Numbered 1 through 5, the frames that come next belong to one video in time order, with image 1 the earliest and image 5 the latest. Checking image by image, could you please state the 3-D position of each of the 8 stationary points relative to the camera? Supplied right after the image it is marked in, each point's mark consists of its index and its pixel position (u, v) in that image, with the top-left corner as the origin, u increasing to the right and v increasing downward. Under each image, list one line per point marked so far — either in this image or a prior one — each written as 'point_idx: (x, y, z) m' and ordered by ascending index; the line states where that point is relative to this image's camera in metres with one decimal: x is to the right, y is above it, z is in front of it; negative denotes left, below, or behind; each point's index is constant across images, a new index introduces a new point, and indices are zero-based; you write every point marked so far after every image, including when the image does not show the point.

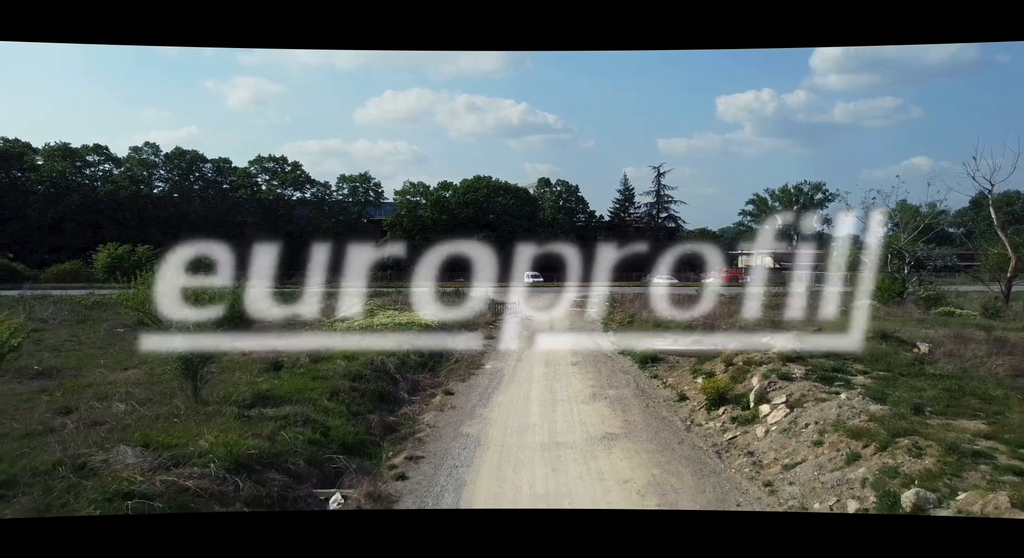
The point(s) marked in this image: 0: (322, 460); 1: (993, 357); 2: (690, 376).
0: (-2.6, -2.5, +11.5) m
1: (+10.5, -1.6, +18.2) m
2: (+3.9, -2.1, +18.1) m
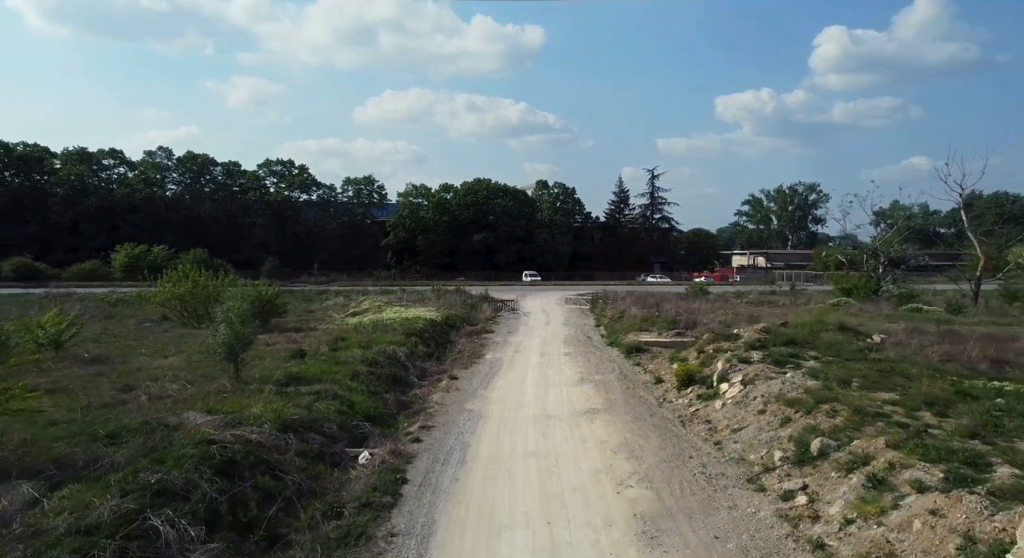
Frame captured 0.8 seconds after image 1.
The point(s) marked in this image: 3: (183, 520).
0: (-2.7, -2.4, +13.8) m
1: (+10.5, -1.6, +20.5) m
2: (+3.8, -2.0, +20.5) m
3: (-3.1, -2.2, +7.8) m
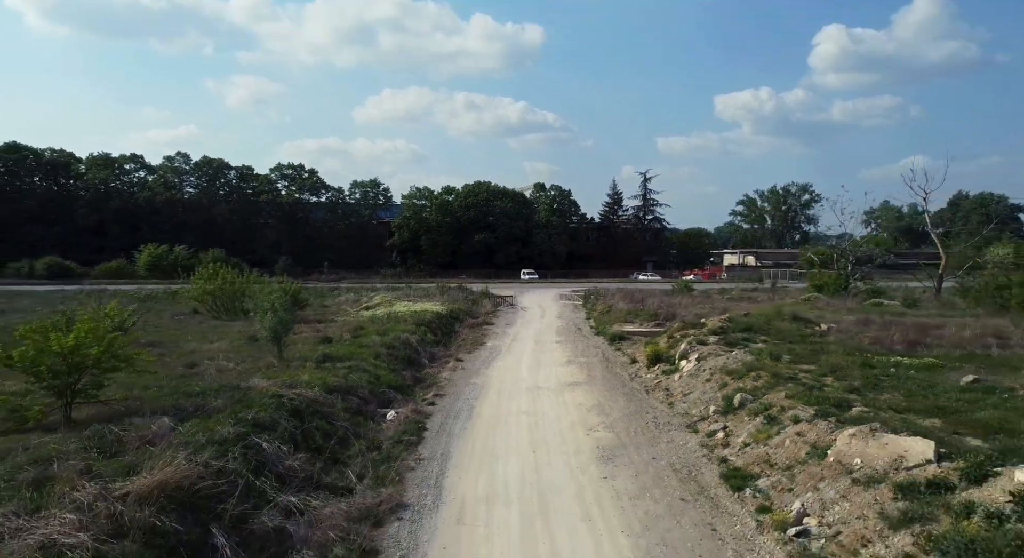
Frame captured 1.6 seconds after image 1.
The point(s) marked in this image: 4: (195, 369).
0: (-2.7, -2.3, +17.2) m
1: (+10.4, -1.5, +23.9) m
2: (+3.8, -1.9, +23.9) m
3: (-3.2, -2.1, +11.2) m
4: (-7.1, -1.8, +18.9) m
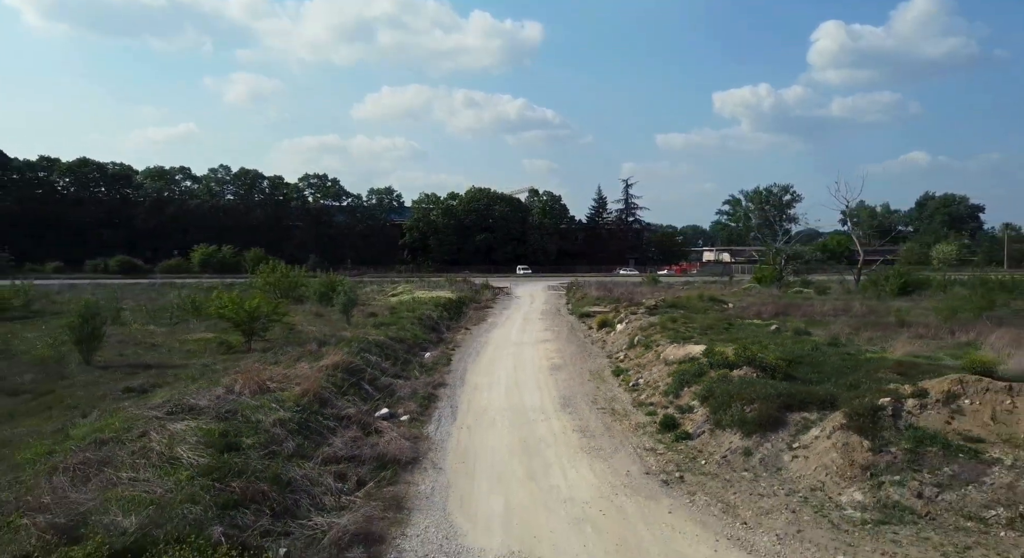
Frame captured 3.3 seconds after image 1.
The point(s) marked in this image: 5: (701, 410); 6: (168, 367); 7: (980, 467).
0: (-3.0, -2.0, +26.8) m
1: (+10.1, -1.1, +33.5) m
2: (+3.5, -1.6, +33.4) m
3: (-3.5, -1.9, +20.8) m
4: (-7.3, -1.5, +28.5) m
5: (+3.0, -2.1, +13.4) m
6: (-7.7, -1.9, +18.4) m
7: (+5.3, -2.0, +9.3) m
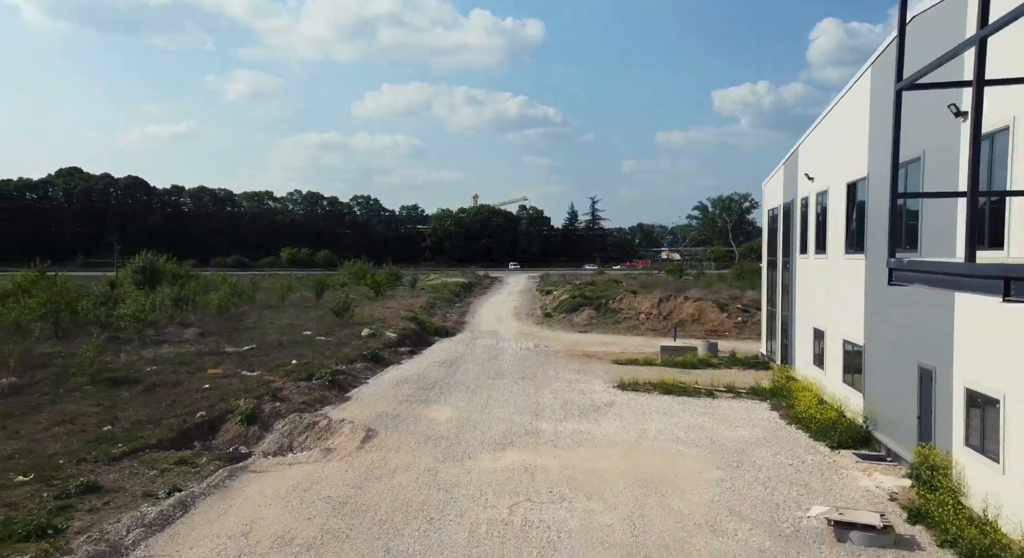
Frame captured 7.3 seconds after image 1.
0: (-3.8, -1.4, +52.6) m
1: (+9.3, -0.4, +59.2) m
2: (+2.7, -0.9, +59.2) m
3: (-4.3, -1.2, +46.6) m
4: (-8.2, -0.9, +54.3) m
5: (+2.2, -1.5, +39.1) m
6: (-8.5, -1.3, +44.2) m
7: (+4.4, -1.4, +35.1) m
